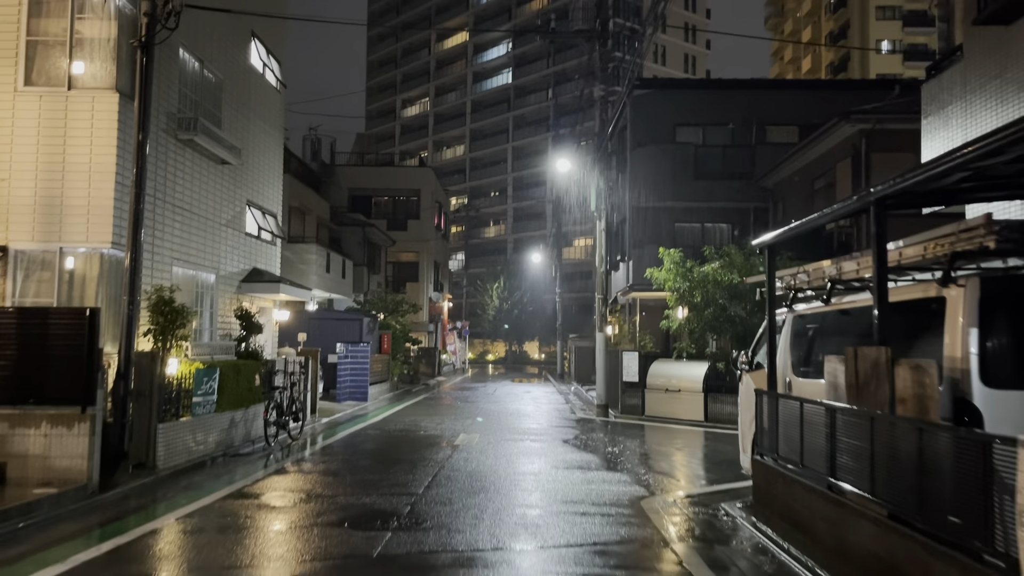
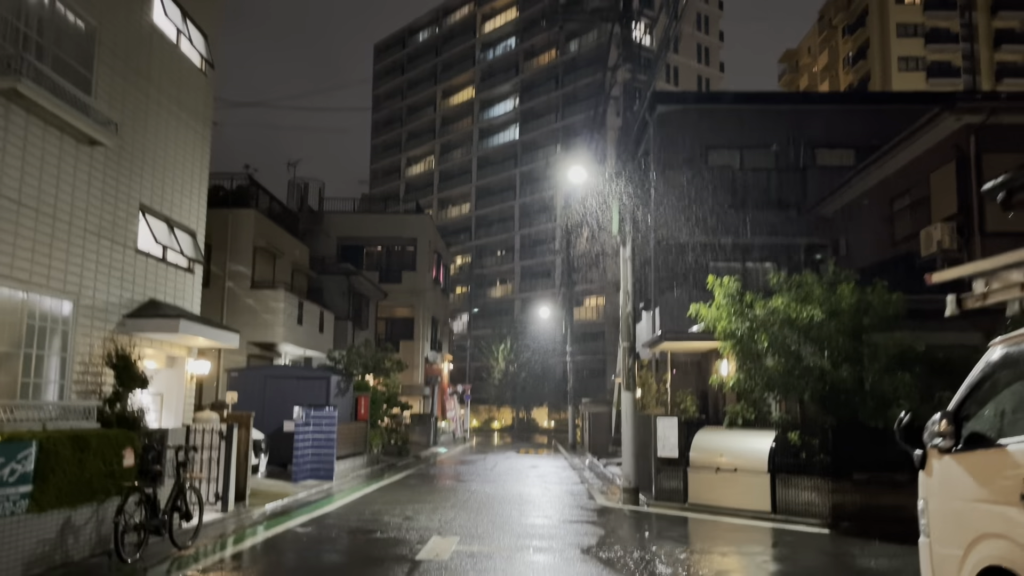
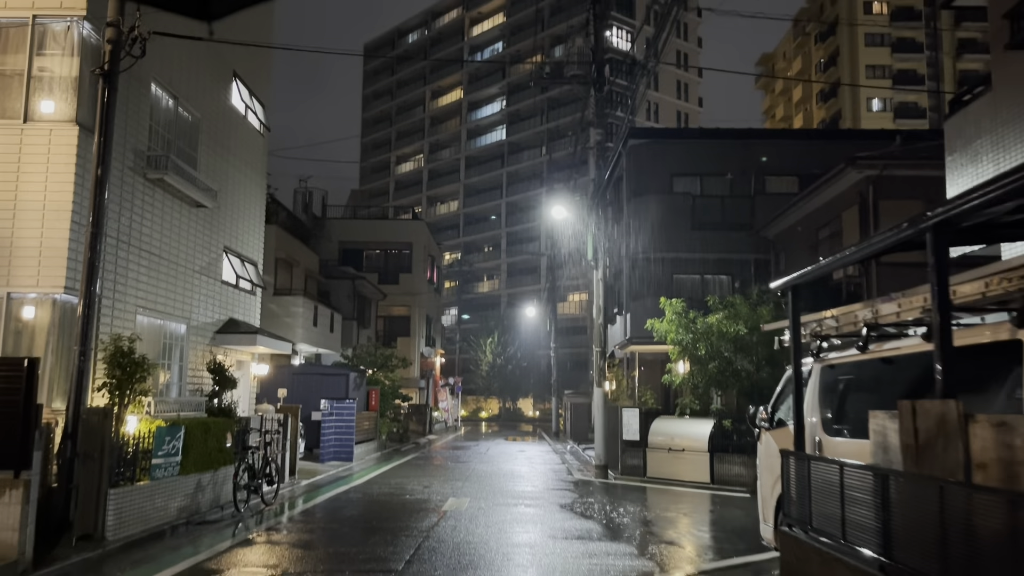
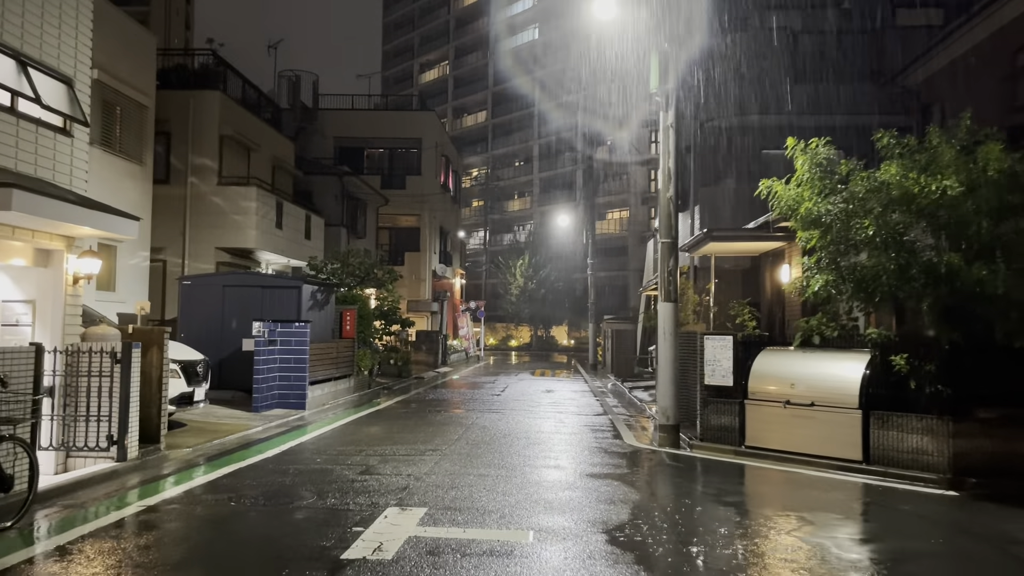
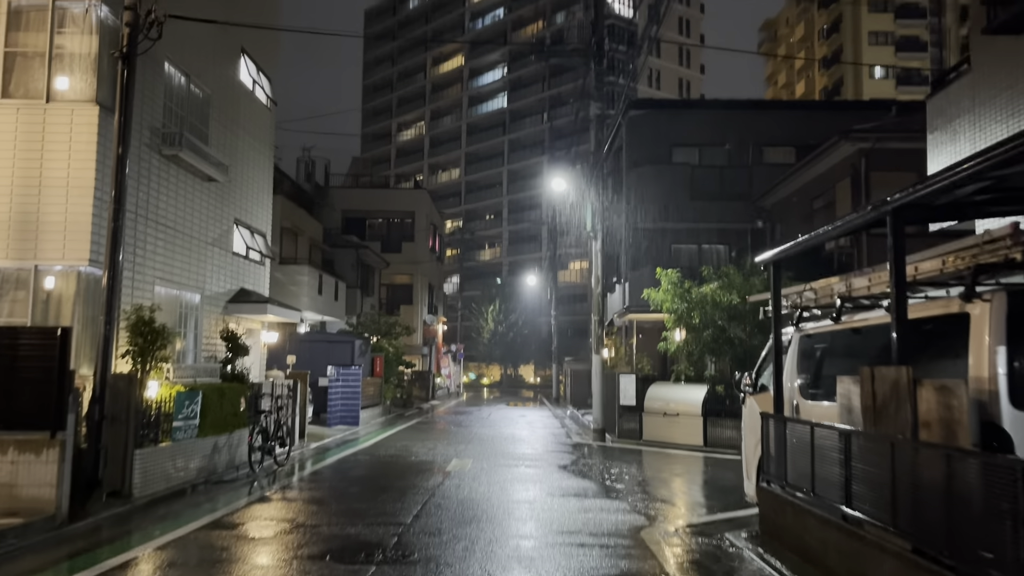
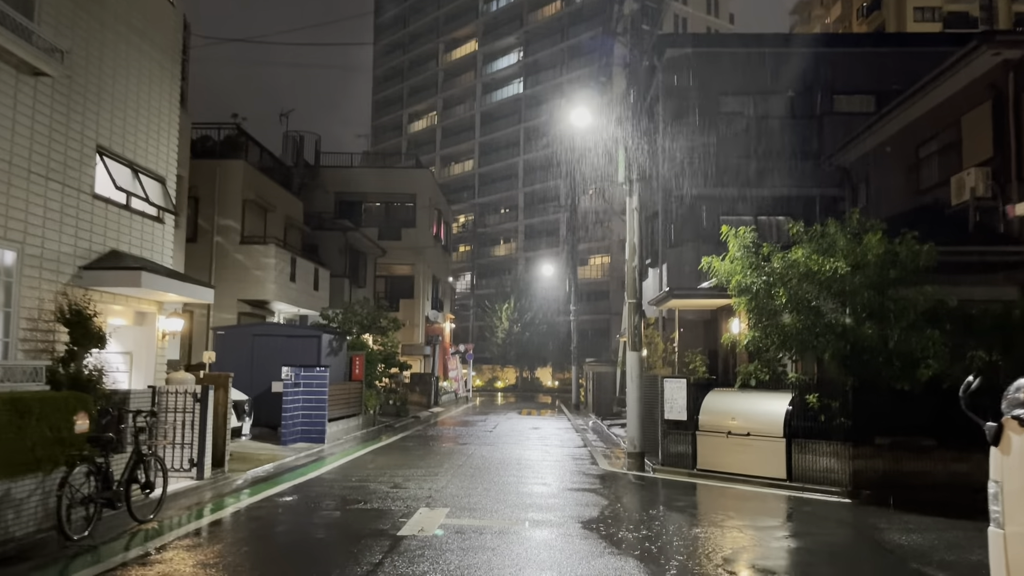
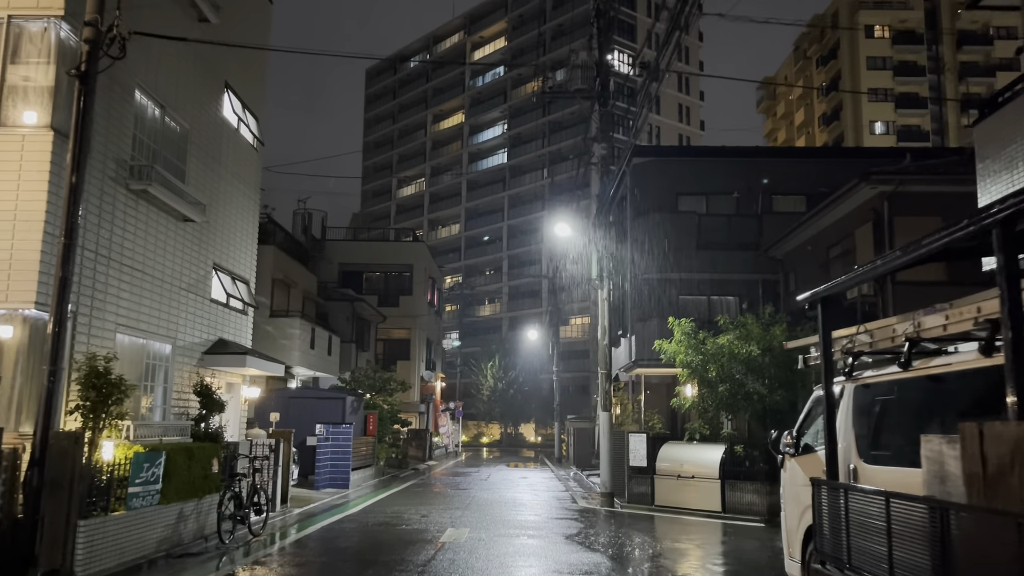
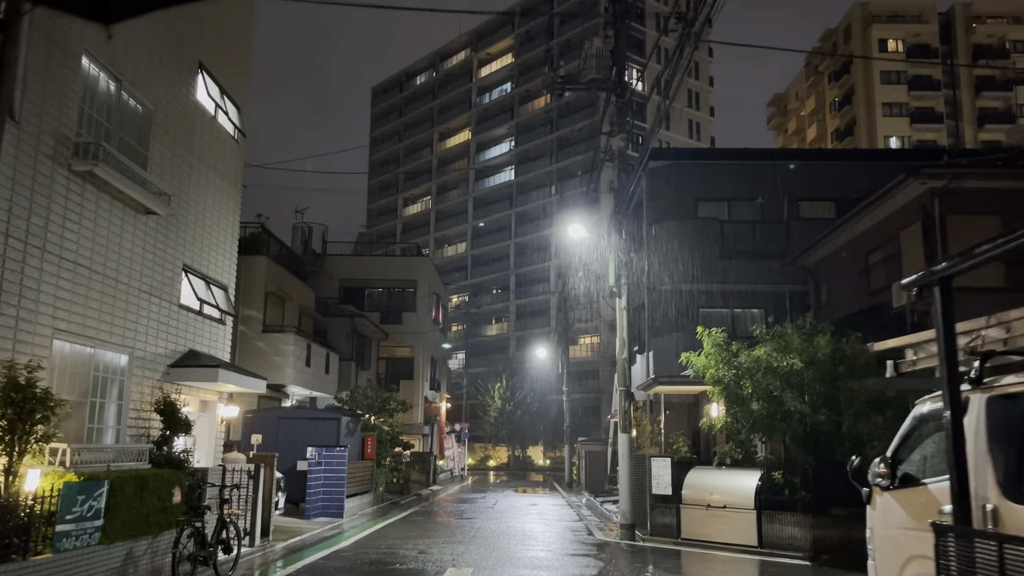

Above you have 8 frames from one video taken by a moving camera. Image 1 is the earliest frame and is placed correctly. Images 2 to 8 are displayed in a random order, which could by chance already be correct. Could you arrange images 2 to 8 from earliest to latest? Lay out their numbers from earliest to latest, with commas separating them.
5, 3, 7, 8, 2, 6, 4
